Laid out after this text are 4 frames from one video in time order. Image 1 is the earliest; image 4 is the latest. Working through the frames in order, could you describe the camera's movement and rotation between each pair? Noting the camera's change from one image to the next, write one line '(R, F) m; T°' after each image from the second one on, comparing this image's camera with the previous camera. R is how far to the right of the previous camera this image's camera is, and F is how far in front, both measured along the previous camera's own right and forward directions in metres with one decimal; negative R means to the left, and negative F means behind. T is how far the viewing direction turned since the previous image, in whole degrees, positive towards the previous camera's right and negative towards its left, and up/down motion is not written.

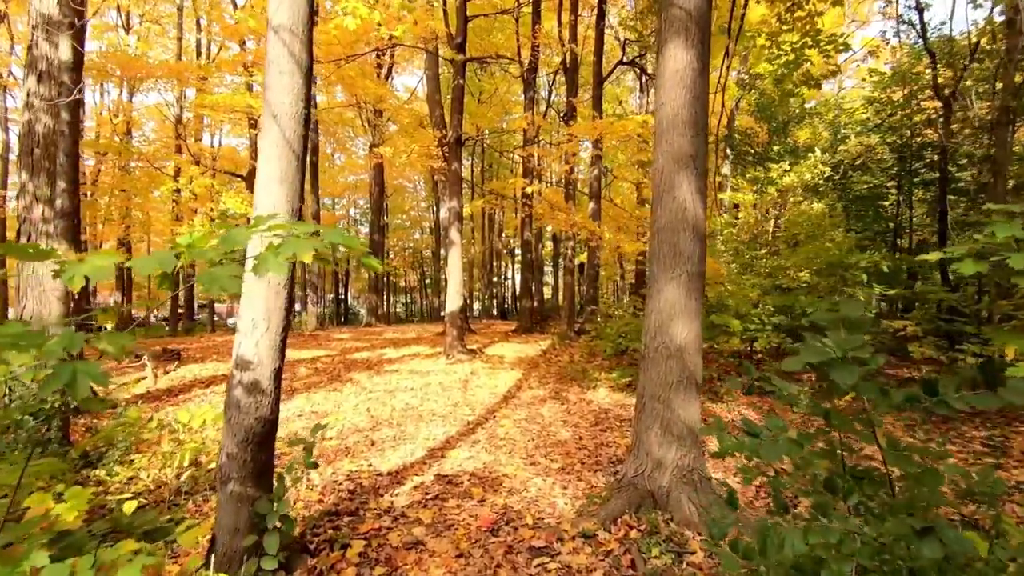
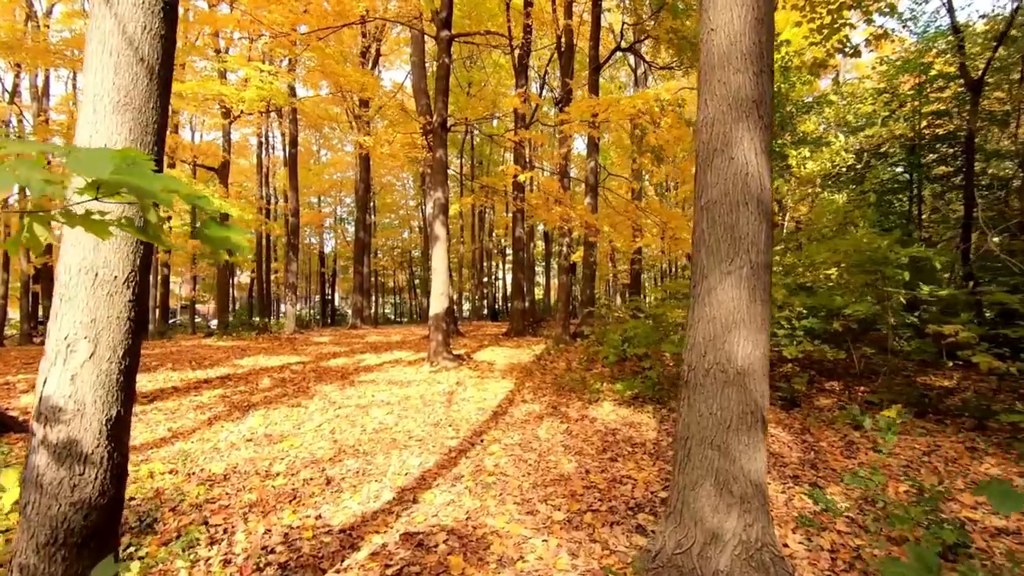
(0.0, +1.1) m; +1°
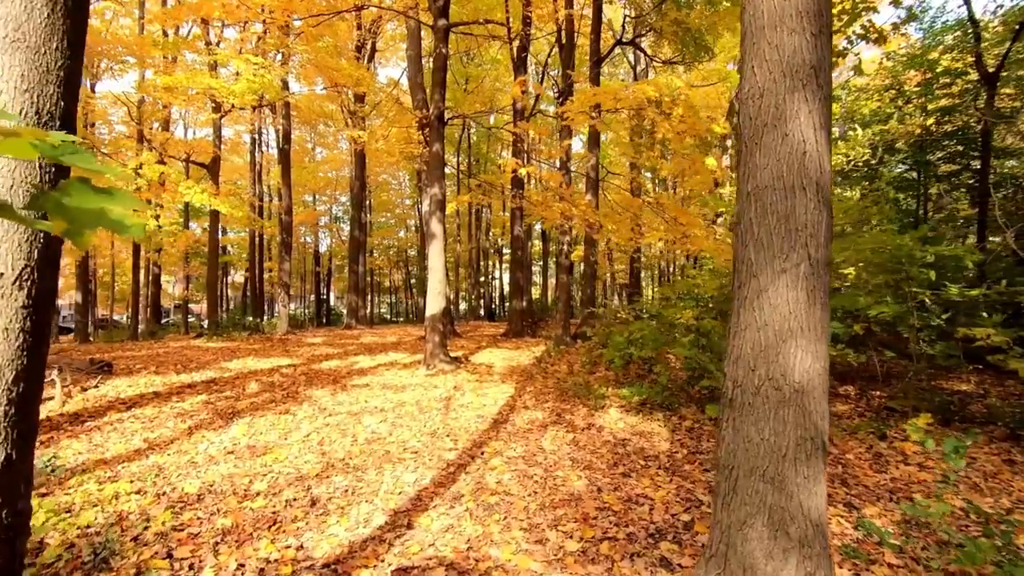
(-0.1, +0.4) m; 0°
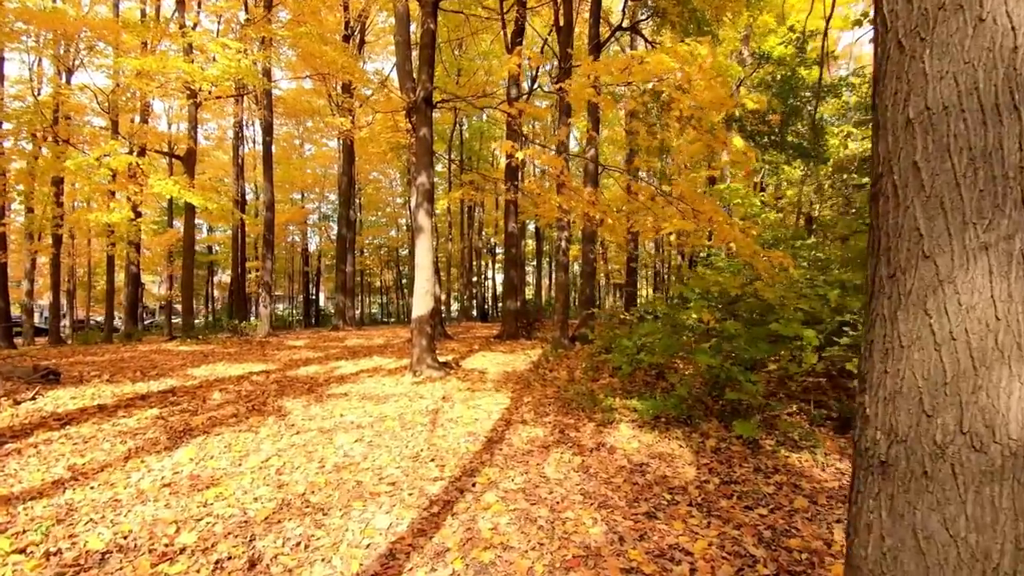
(0.0, +0.9) m; +1°
